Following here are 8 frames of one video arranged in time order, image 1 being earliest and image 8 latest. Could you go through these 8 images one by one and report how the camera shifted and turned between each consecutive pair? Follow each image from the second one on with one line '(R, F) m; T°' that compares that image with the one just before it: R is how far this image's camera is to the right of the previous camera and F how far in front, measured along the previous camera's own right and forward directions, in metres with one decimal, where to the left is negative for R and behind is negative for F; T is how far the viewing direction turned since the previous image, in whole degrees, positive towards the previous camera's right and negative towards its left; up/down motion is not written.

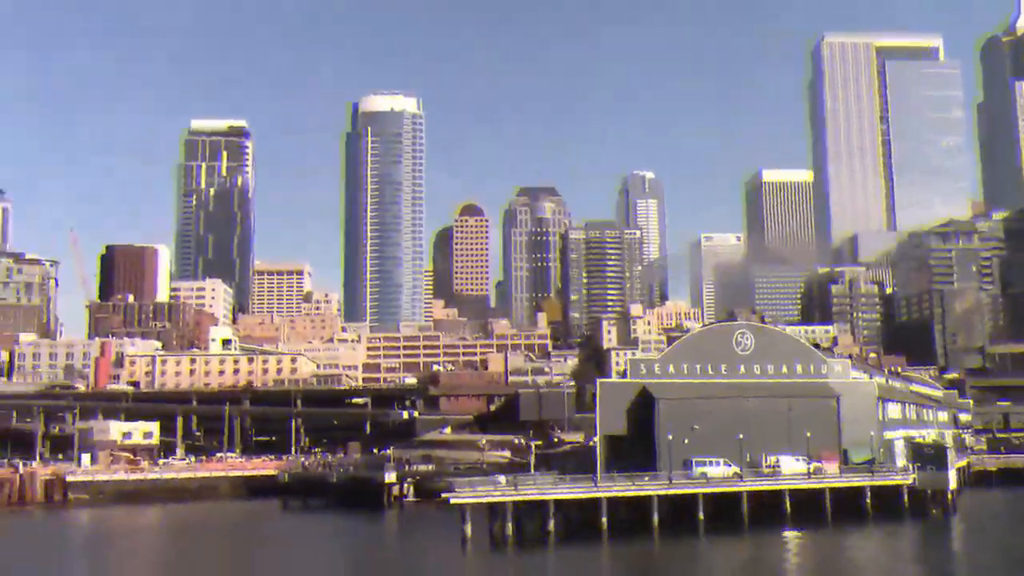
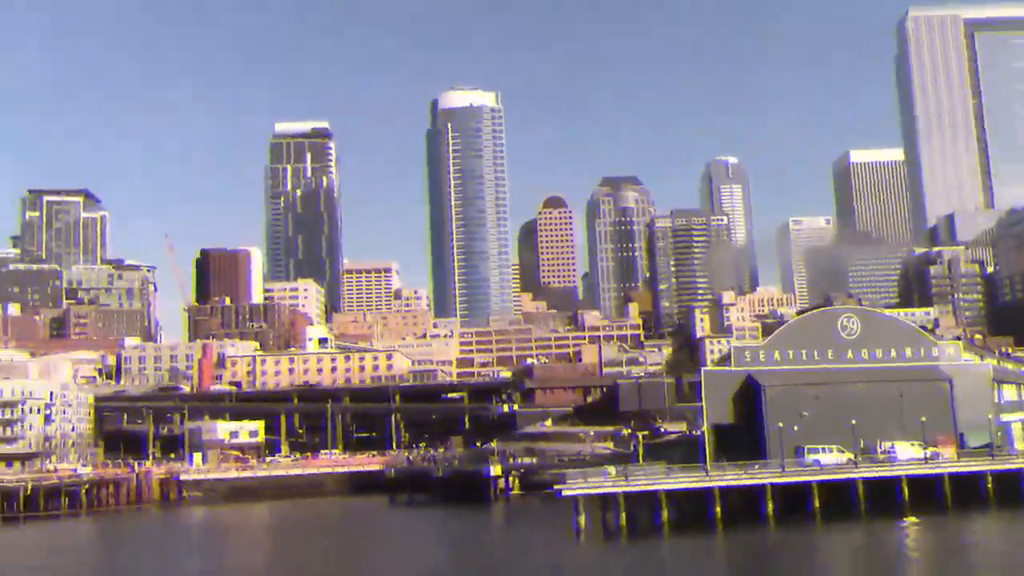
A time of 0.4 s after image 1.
(-1.4, +0.1) m; -4°
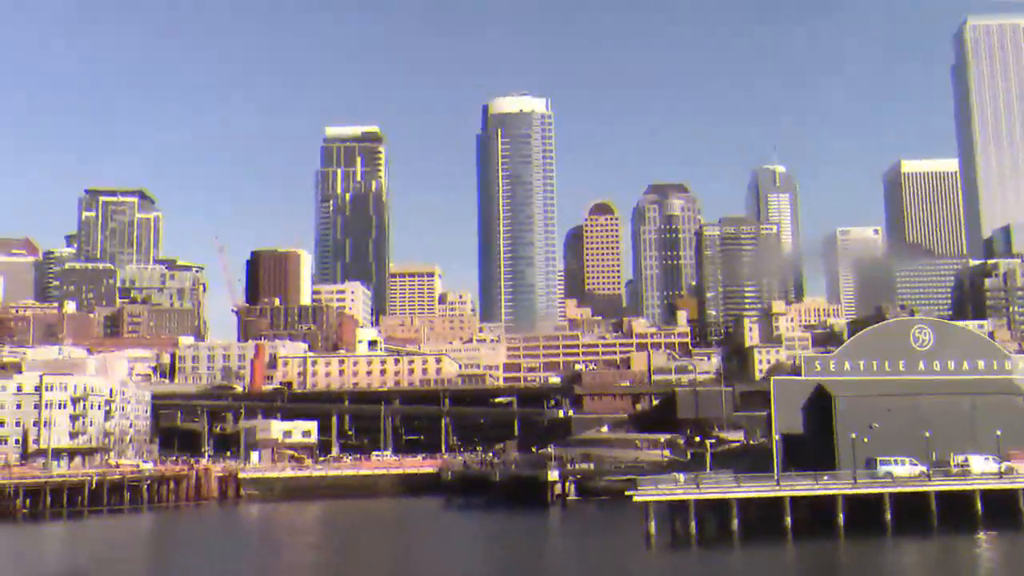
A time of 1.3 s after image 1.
(-2.0, -0.3) m; -2°
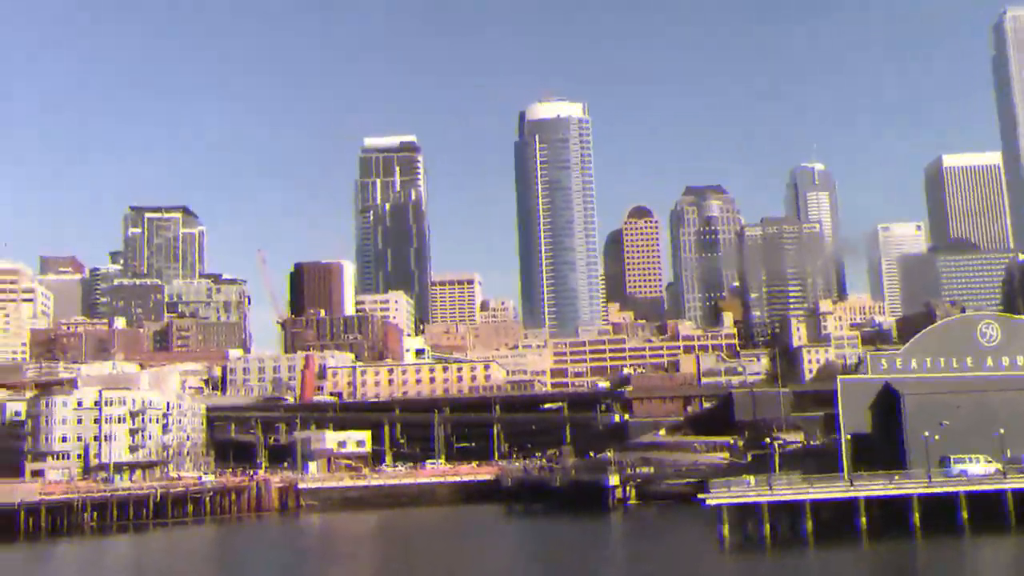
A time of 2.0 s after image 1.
(-1.9, -0.2) m; -2°
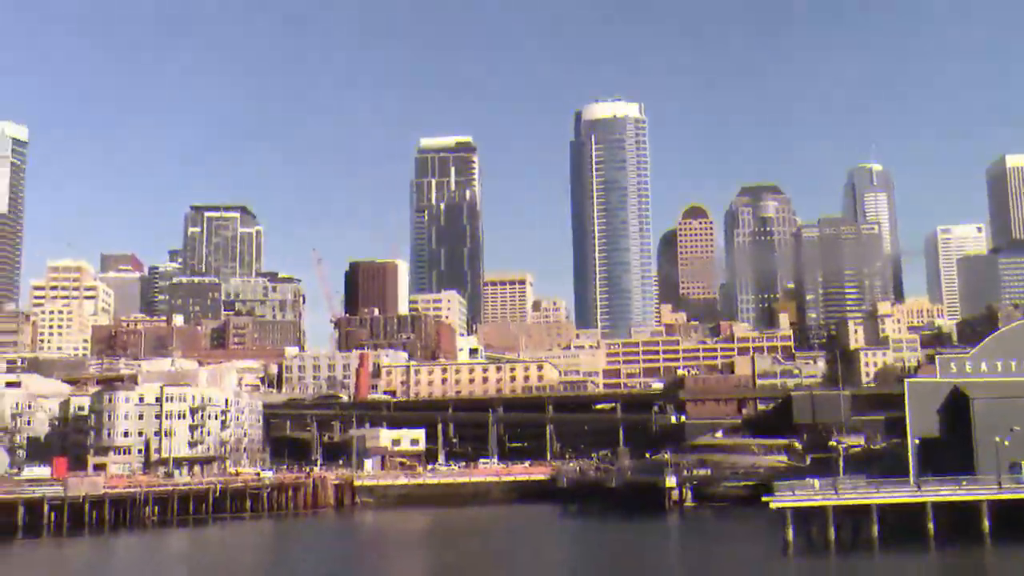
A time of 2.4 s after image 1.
(-0.7, +0.1) m; -3°
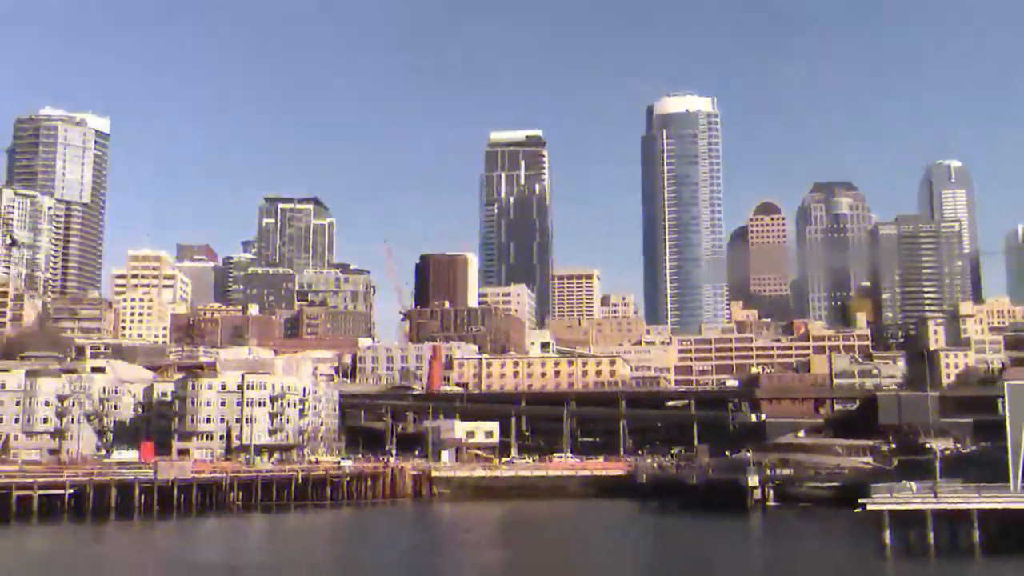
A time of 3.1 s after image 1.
(-1.8, 0.0) m; -3°
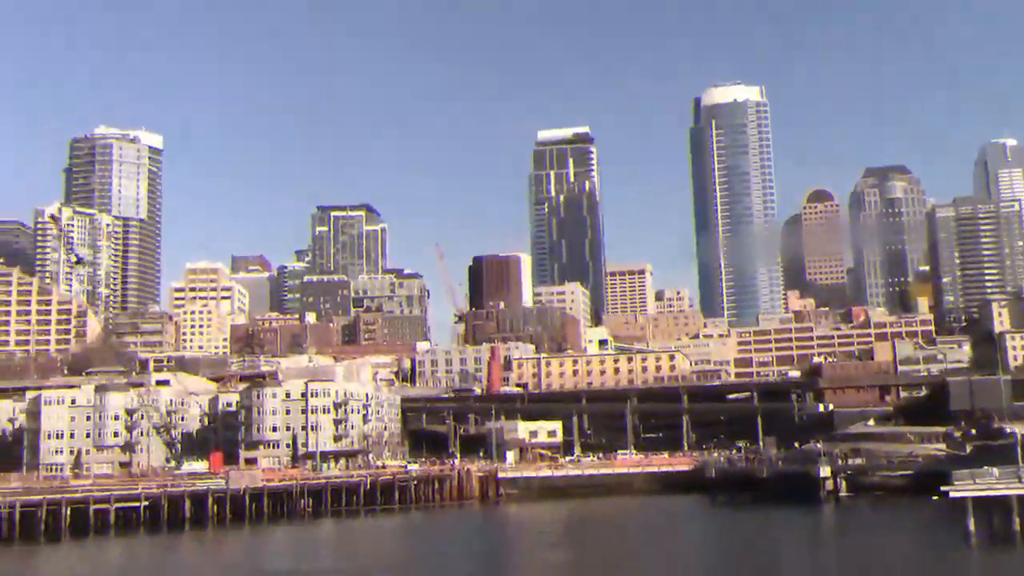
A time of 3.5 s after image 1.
(-1.1, +0.1) m; -3°
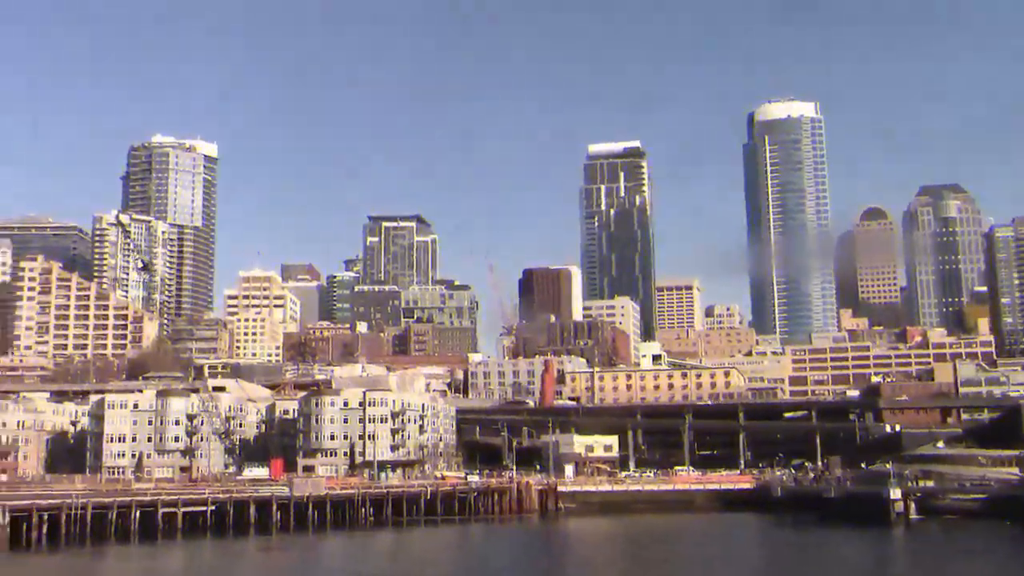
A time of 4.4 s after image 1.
(-2.4, +0.2) m; -2°
